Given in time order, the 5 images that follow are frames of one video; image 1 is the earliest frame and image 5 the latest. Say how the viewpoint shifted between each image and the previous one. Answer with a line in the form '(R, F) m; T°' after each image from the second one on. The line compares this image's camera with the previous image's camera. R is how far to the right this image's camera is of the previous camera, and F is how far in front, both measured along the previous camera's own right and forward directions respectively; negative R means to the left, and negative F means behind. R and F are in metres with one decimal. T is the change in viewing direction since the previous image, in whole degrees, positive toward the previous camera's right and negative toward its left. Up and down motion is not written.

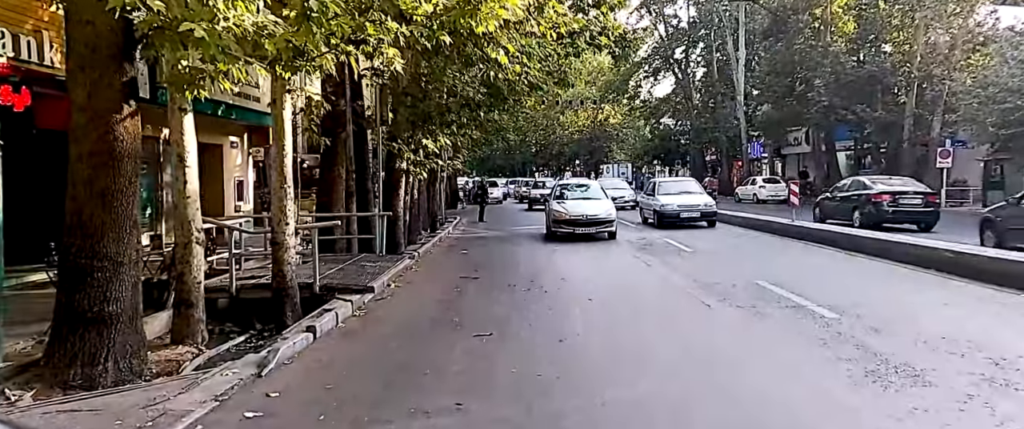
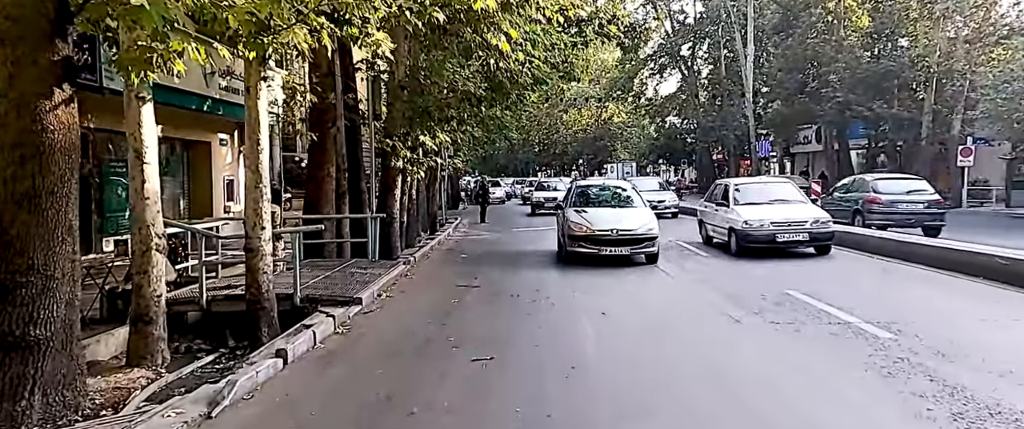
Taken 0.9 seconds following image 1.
(0.0, +1.1) m; 0°
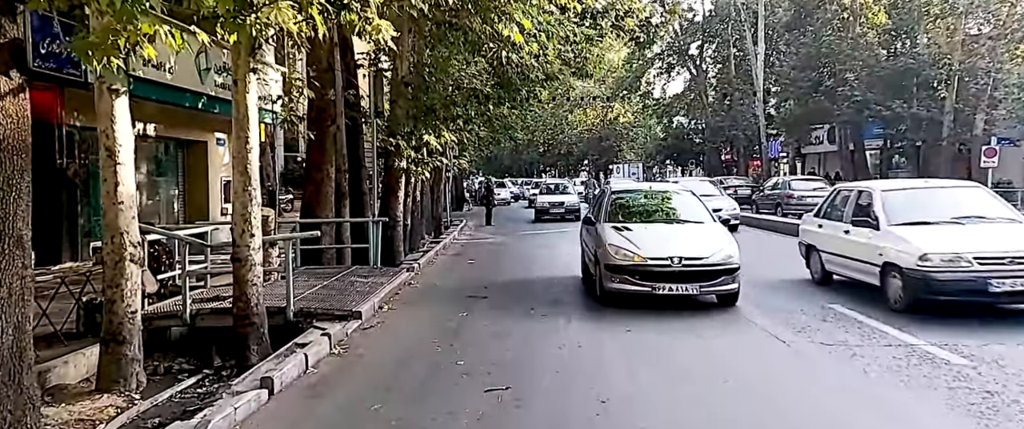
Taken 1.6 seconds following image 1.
(-0.1, +0.8) m; 0°
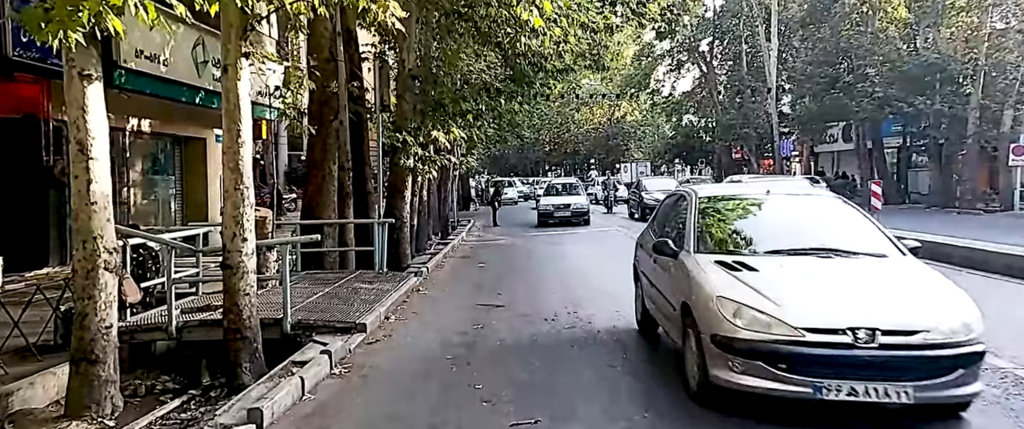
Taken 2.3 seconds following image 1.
(-0.2, +0.8) m; 0°
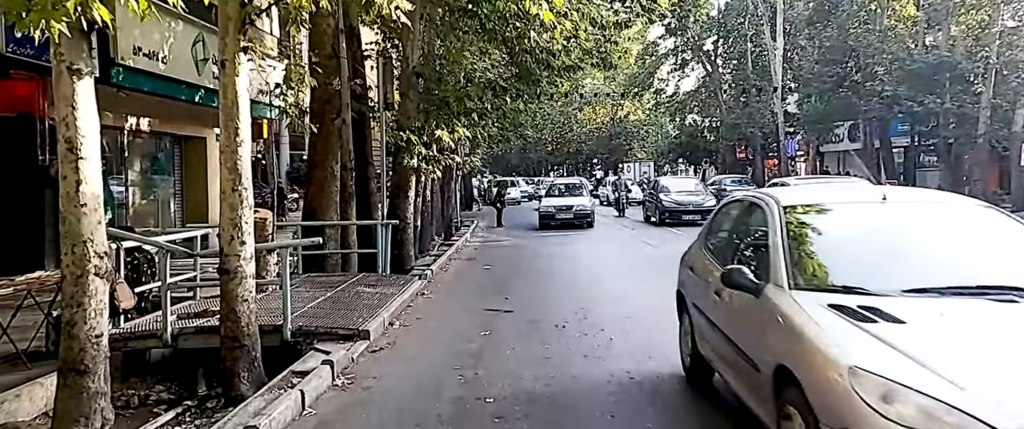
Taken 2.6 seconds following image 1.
(-0.1, +0.3) m; 0°
